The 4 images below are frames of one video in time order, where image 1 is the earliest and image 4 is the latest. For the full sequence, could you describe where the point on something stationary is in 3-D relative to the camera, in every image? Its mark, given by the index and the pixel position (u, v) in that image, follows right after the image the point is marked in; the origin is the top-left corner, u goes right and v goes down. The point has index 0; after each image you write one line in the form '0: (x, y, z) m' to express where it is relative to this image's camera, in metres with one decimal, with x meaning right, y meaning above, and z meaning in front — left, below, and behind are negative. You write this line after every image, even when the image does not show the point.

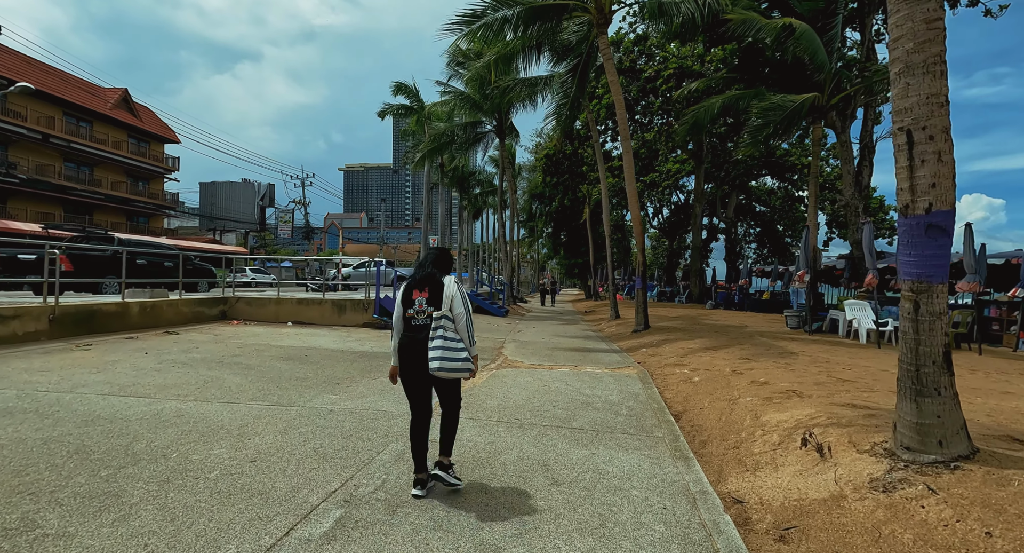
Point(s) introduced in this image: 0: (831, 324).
0: (+7.1, -1.1, +12.5) m
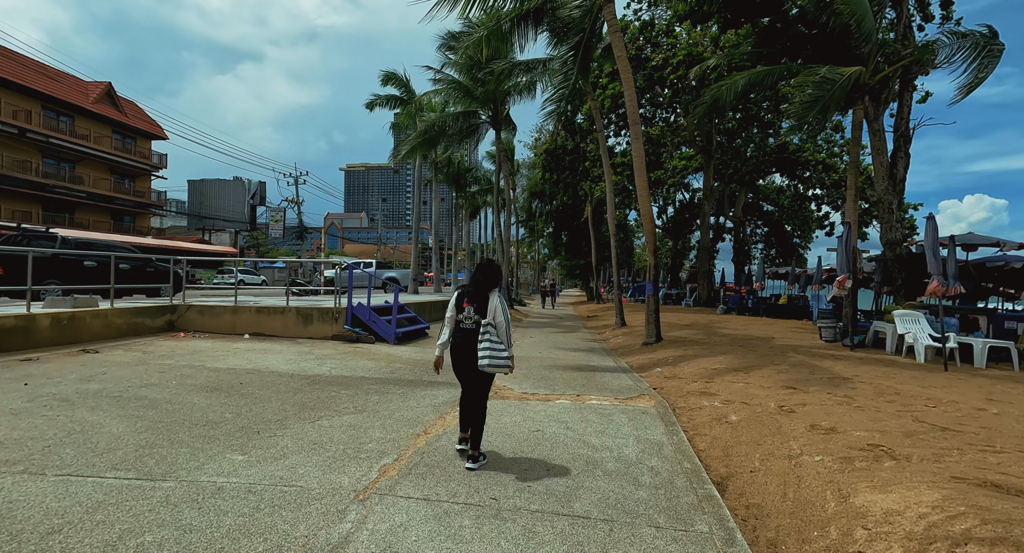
0: (+6.9, -1.2, +10.8) m
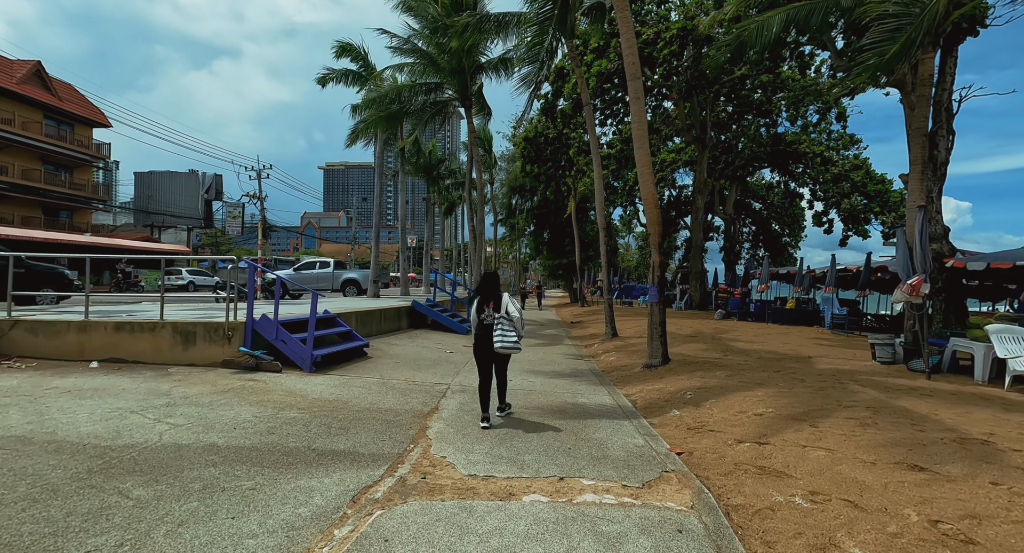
0: (+6.3, -1.2, +8.1) m
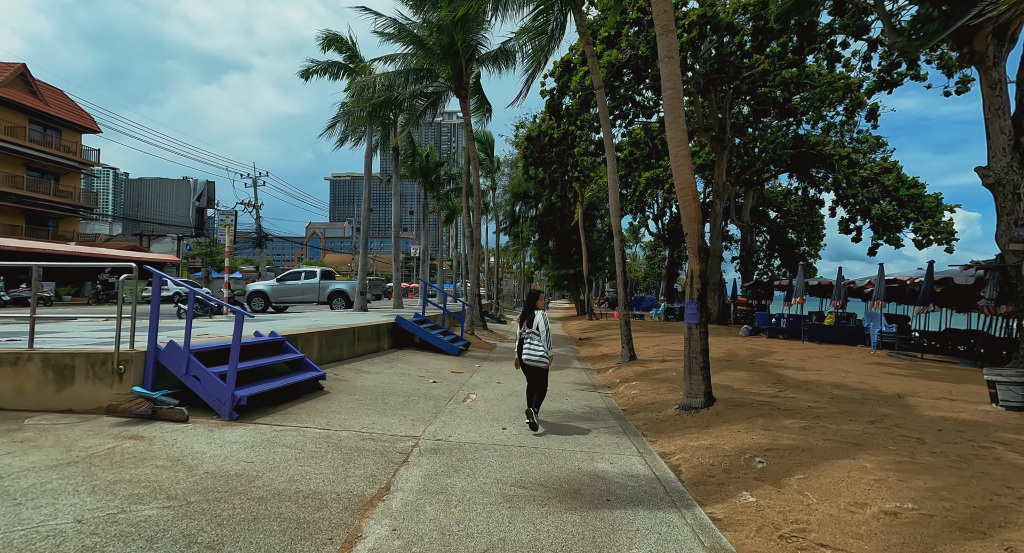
0: (+6.3, -1.4, +5.8) m
